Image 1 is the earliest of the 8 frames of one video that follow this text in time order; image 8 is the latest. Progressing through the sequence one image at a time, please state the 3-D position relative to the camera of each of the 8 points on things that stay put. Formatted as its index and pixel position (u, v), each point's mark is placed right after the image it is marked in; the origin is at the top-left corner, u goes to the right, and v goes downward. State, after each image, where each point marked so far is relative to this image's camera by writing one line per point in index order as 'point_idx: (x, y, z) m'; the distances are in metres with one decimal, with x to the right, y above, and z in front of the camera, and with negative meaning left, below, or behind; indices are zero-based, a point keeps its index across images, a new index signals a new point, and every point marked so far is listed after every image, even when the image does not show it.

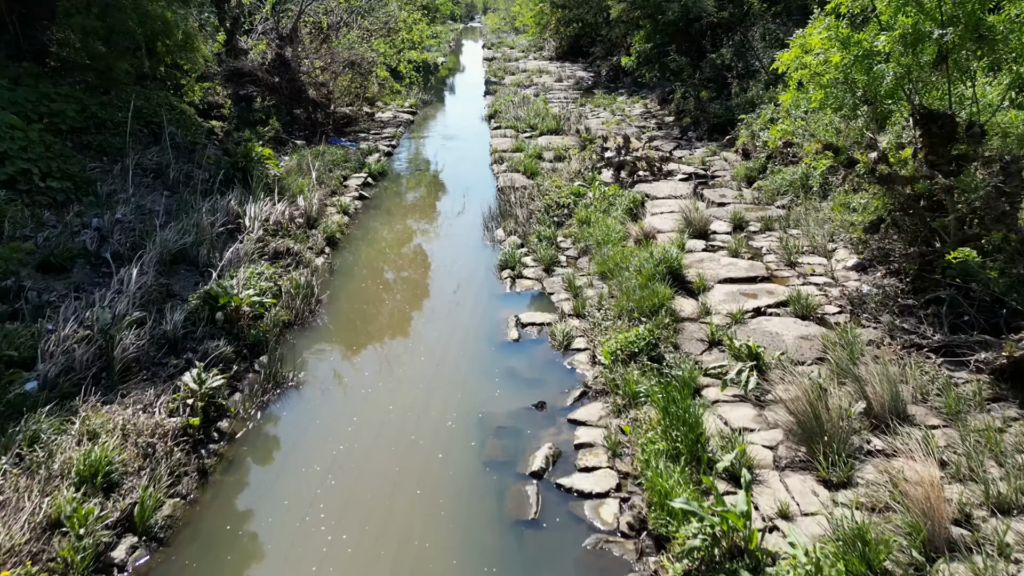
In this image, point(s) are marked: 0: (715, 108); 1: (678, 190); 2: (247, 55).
0: (+2.8, +2.4, +9.7) m
1: (+1.7, +1.0, +7.2) m
2: (-3.5, +3.1, +9.4) m
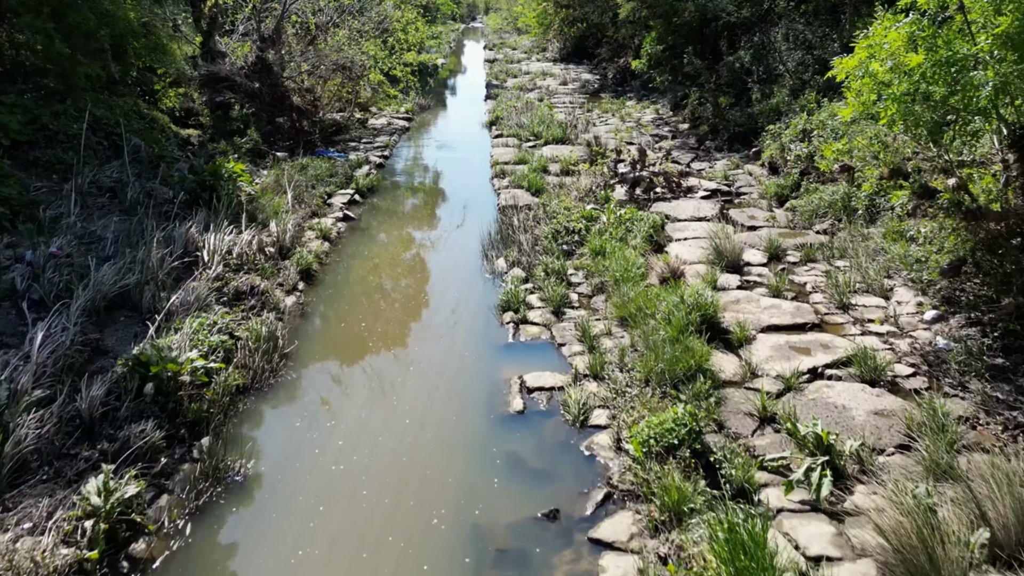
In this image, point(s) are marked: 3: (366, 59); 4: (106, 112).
0: (+2.8, +2.1, +8.9) m
1: (+1.7, +0.7, +6.4) m
2: (-3.4, +2.8, +8.6) m
3: (-2.1, +3.3, +10.3) m
4: (-3.8, +1.6, +6.7) m
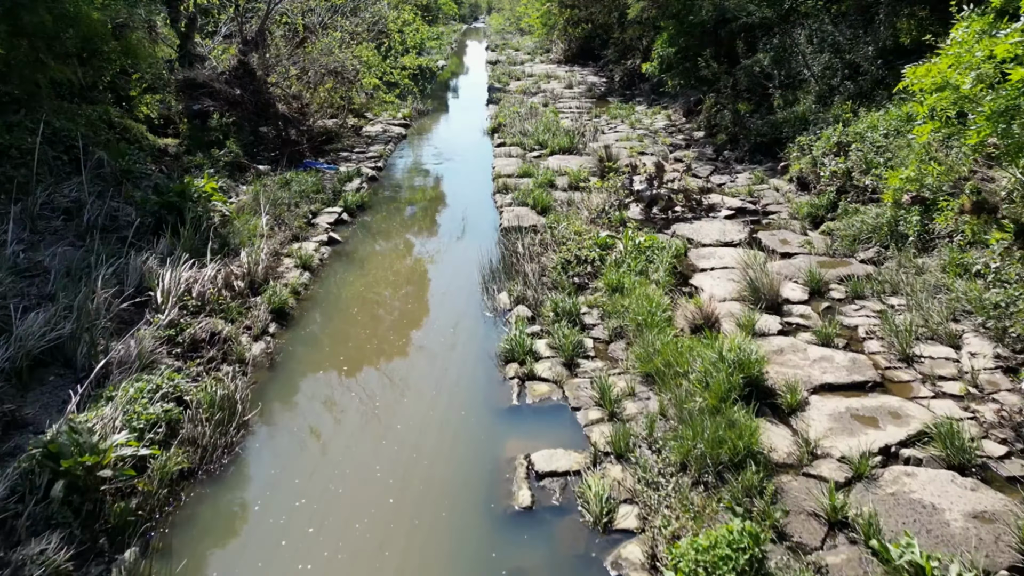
0: (+2.8, +1.9, +8.2) m
1: (+1.7, +0.5, +5.8) m
2: (-3.4, +2.5, +7.9) m
3: (-2.1, +3.1, +9.7) m
4: (-3.8, +1.4, +6.0) m
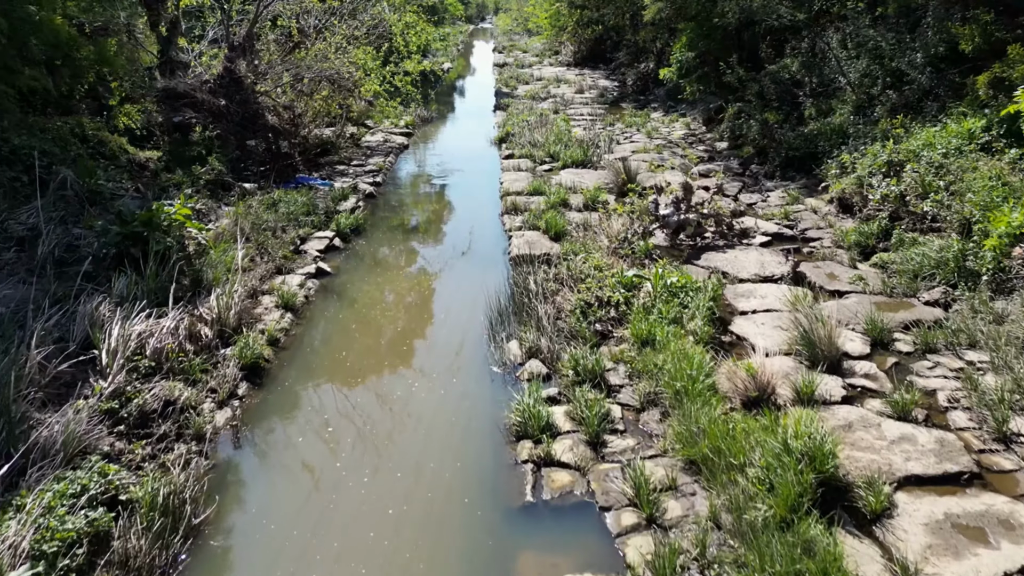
0: (+2.9, +1.6, +7.5) m
1: (+1.8, +0.2, +5.1) m
2: (-3.3, +2.2, +7.3) m
3: (-2.0, +2.8, +9.1) m
4: (-3.7, +1.1, +5.4) m
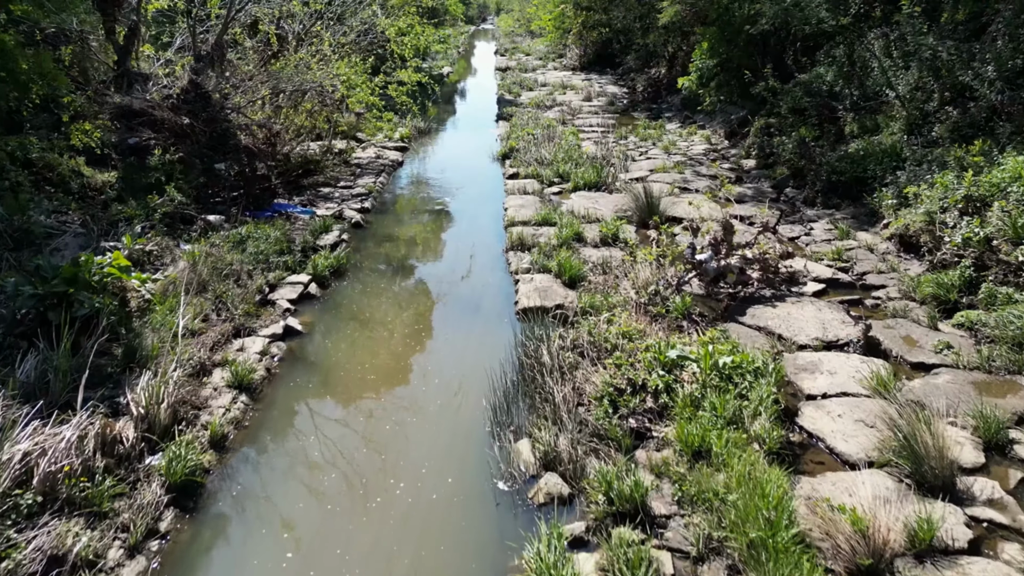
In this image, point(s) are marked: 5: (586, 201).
0: (+3.0, +1.2, +6.7) m
1: (+1.9, -0.2, +4.2) m
2: (-3.2, +1.9, +6.4) m
3: (-1.9, +2.4, +8.2) m
4: (-3.6, +0.7, +4.6) m
5: (+0.7, +0.9, +7.0) m
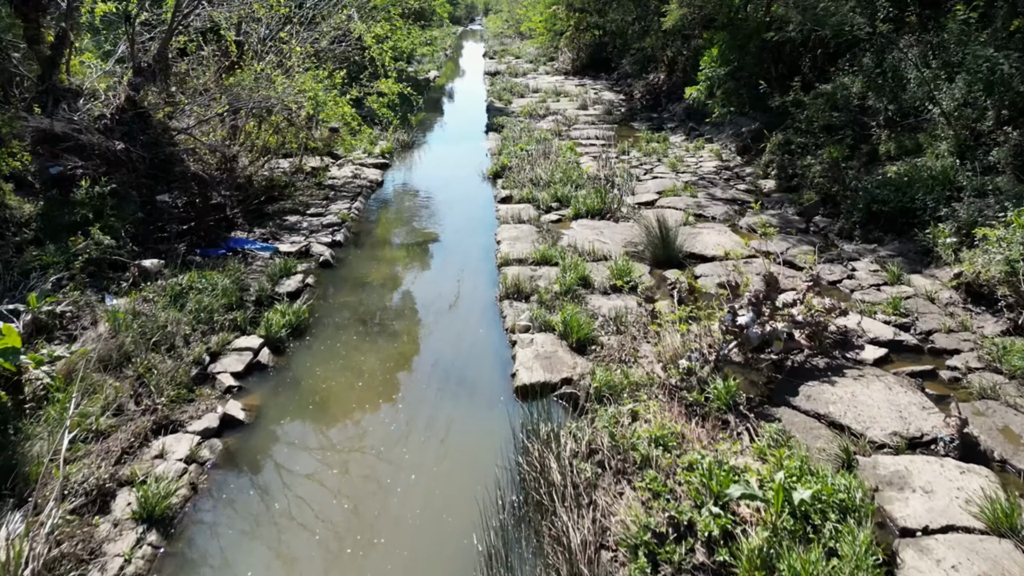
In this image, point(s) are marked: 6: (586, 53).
0: (+2.9, +0.8, +5.8) m
1: (+1.9, -0.6, +3.4) m
2: (-3.3, +1.5, +5.5) m
3: (-2.0, +2.0, +7.3) m
4: (-3.7, +0.4, +3.6) m
5: (+0.7, +0.5, +6.1) m
6: (+1.8, +5.7, +17.3) m
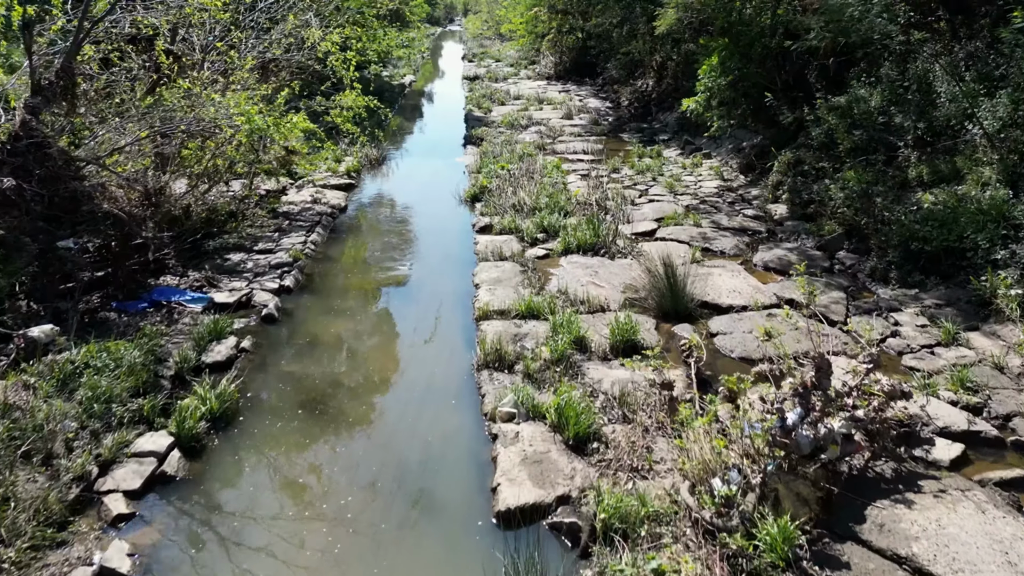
0: (+2.8, +0.5, +5.0) m
1: (+1.8, -0.9, +2.6) m
2: (-3.4, +1.1, +4.6) m
3: (-2.2, +1.6, +6.4) m
4: (-3.7, 0.0, +2.7) m
5: (+0.5, +0.1, +5.3) m
6: (+1.3, +5.3, +16.4) m
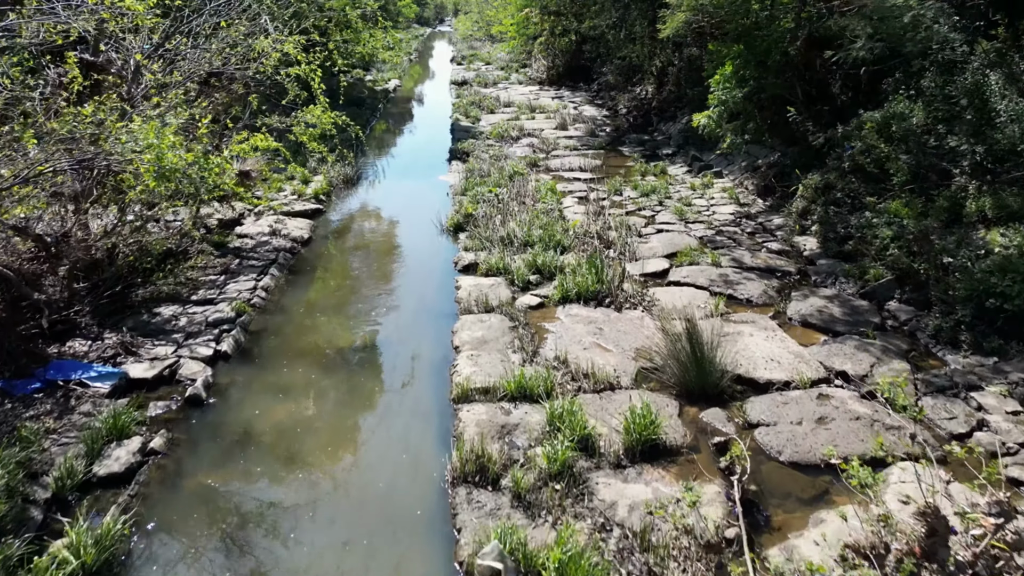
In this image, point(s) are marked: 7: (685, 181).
0: (+2.7, +0.1, +4.2) m
1: (+1.7, -1.3, +1.7) m
2: (-3.5, +0.7, +3.6) m
3: (-2.3, +1.3, +5.4) m
4: (-3.8, -0.4, +1.7) m
5: (+0.4, -0.3, +4.4) m
6: (+1.1, +5.0, +15.5) m
7: (+1.9, +1.2, +7.8) m
